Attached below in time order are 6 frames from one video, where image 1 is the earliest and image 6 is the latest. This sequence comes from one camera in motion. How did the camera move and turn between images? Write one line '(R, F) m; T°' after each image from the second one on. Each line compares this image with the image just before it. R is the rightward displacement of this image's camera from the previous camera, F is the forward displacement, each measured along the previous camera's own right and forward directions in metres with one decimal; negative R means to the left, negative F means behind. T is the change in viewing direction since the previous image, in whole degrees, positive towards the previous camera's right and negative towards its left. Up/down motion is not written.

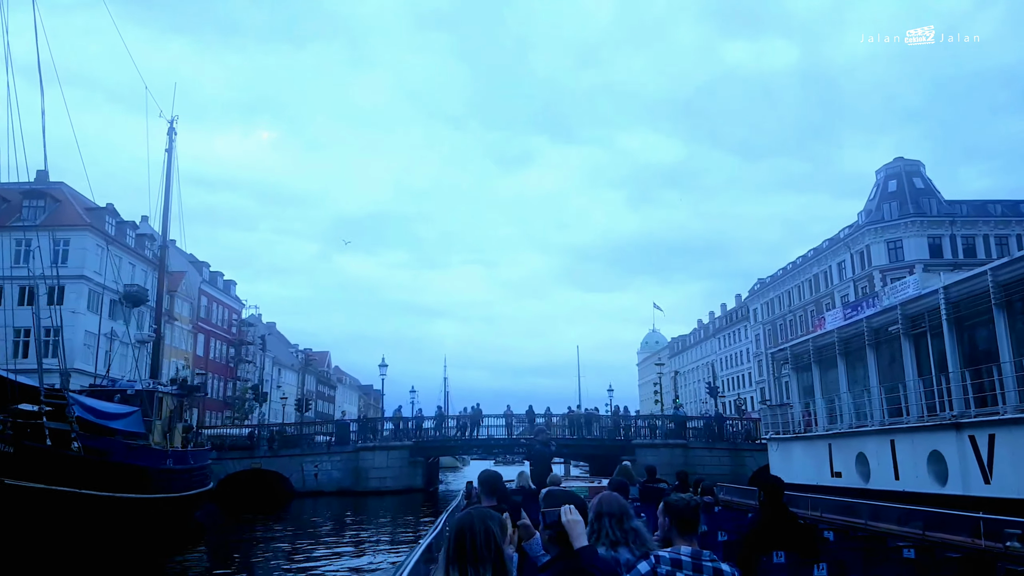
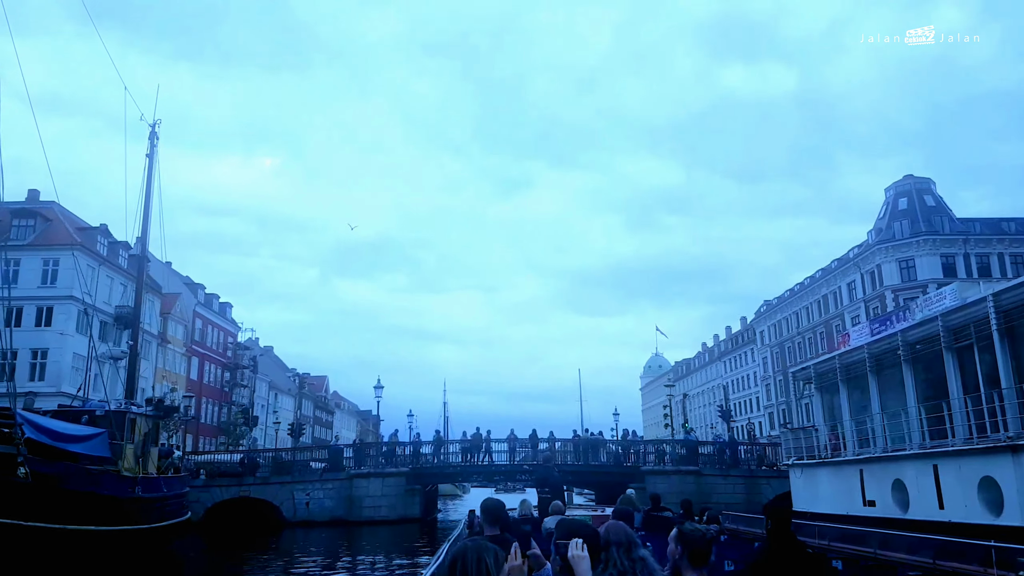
(-0.1, +1.3) m; 0°
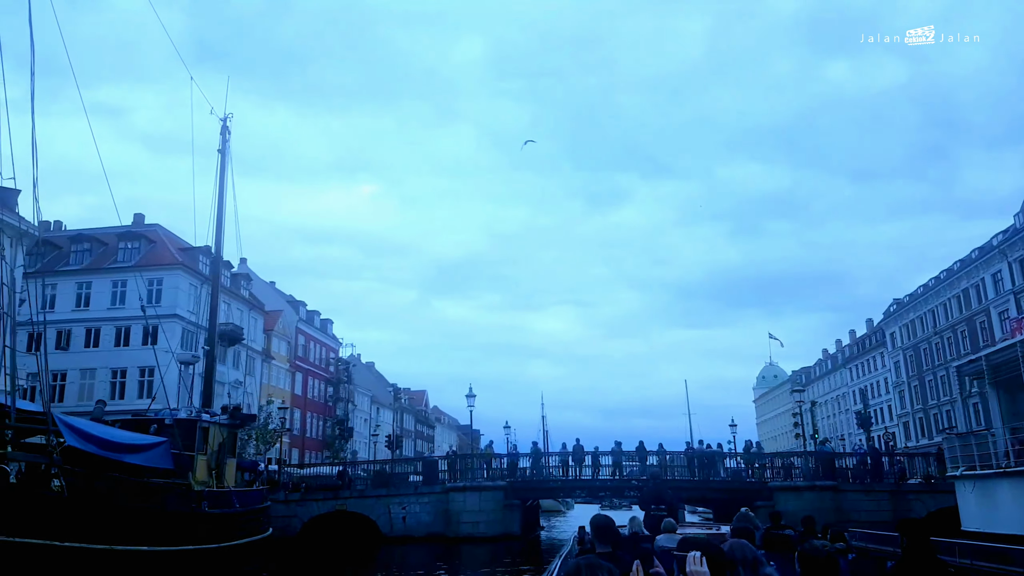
(-0.1, +2.2) m; -7°
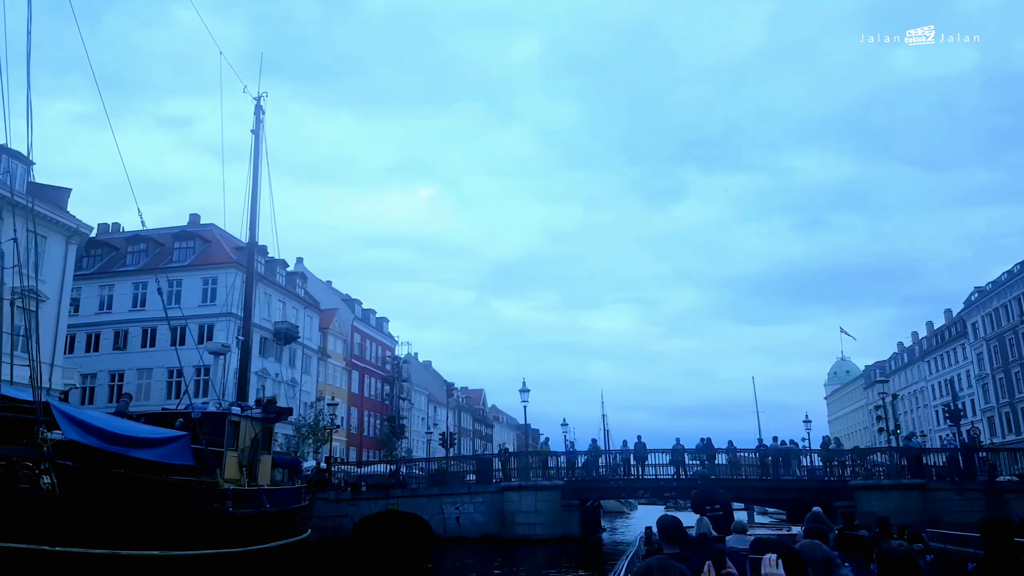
(+0.1, +1.5) m; -4°
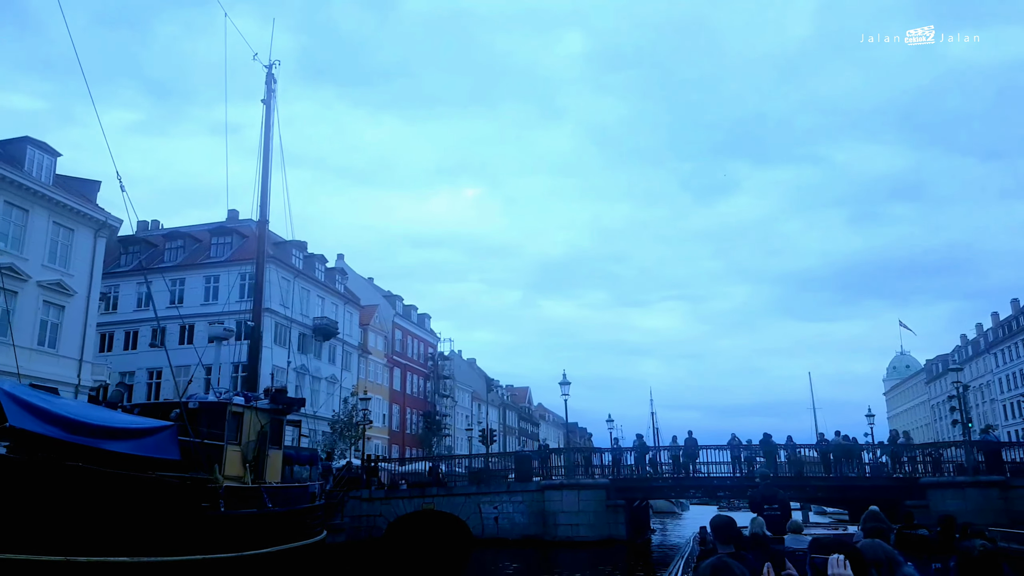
(+0.3, +1.7) m; -3°
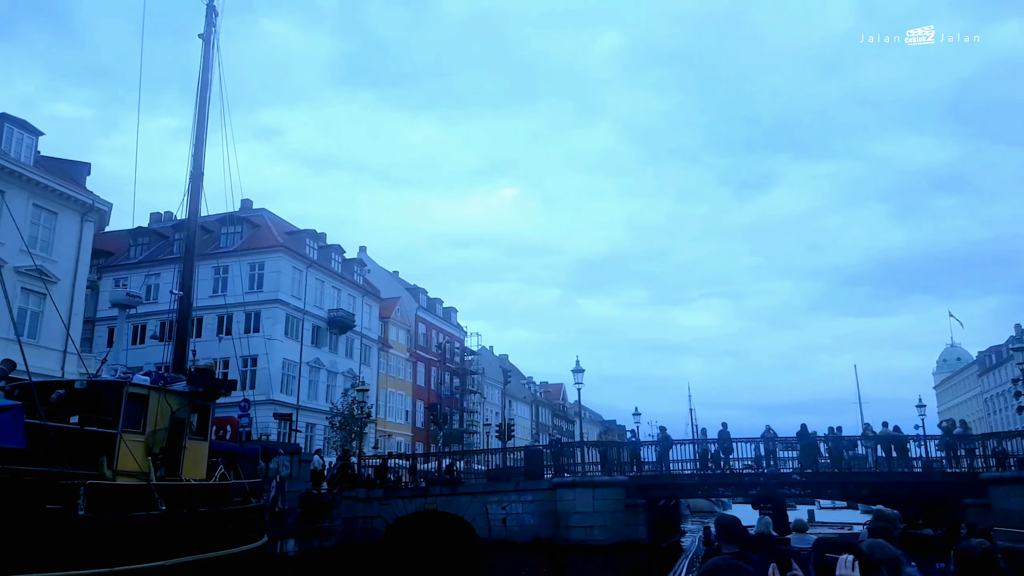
(+1.1, +2.7) m; -3°
